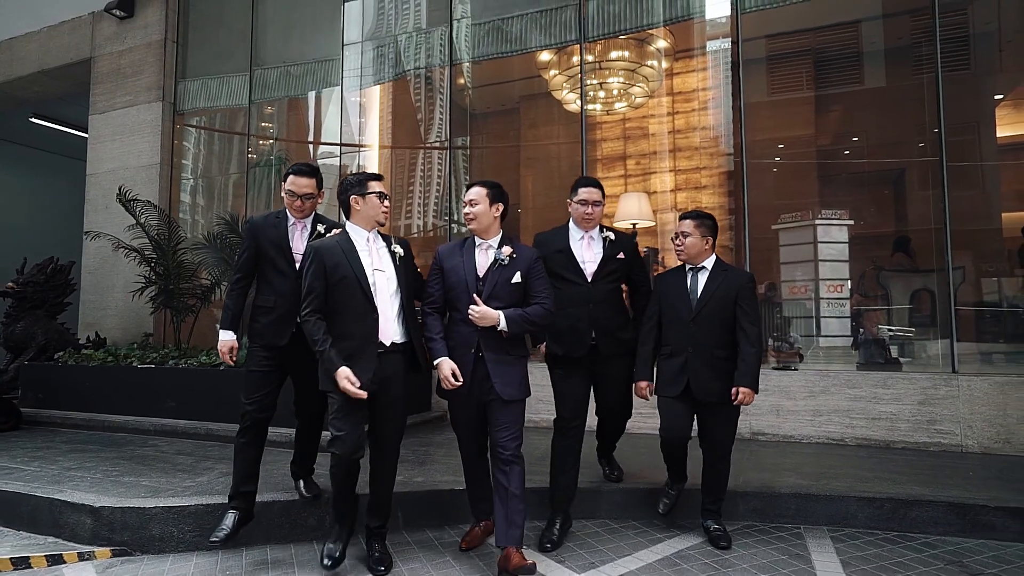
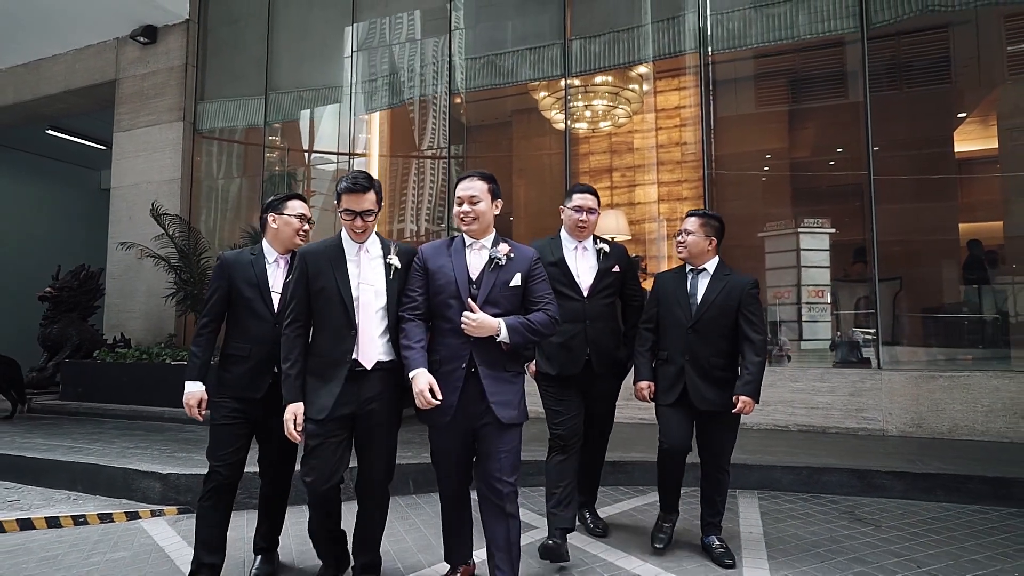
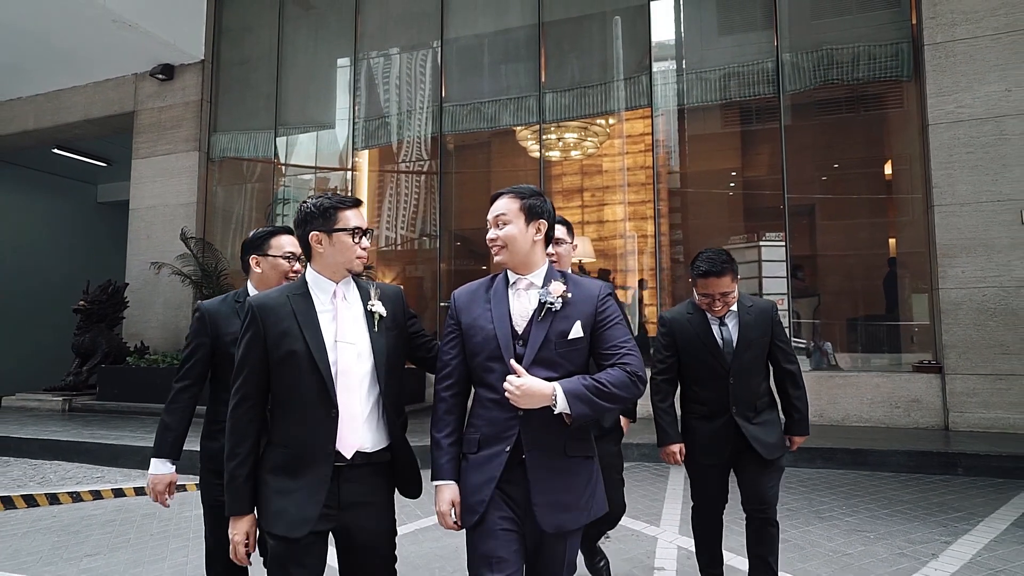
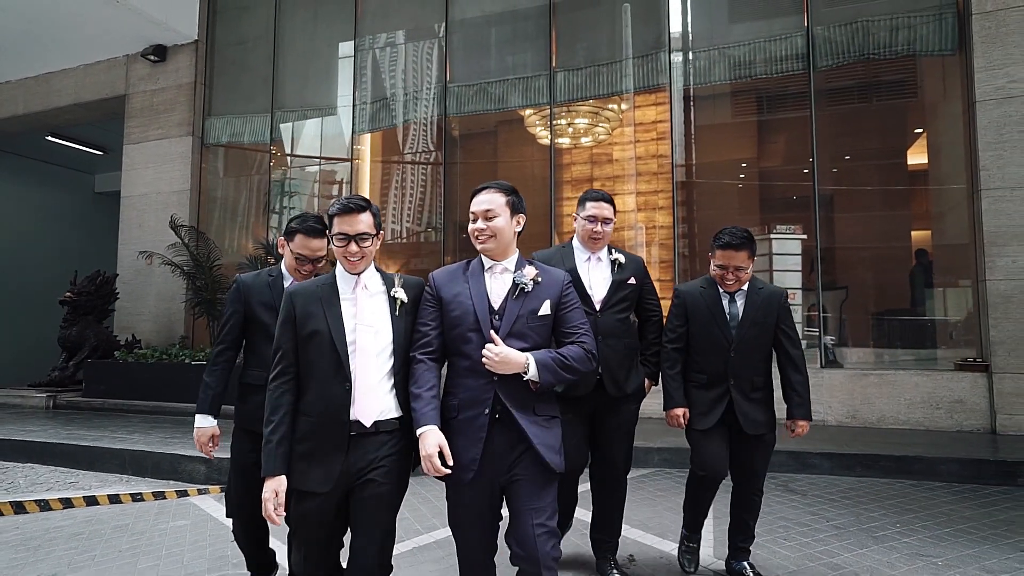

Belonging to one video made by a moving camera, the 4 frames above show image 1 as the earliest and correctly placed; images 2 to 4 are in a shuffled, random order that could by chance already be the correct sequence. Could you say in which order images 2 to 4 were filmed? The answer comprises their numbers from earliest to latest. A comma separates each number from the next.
2, 4, 3
